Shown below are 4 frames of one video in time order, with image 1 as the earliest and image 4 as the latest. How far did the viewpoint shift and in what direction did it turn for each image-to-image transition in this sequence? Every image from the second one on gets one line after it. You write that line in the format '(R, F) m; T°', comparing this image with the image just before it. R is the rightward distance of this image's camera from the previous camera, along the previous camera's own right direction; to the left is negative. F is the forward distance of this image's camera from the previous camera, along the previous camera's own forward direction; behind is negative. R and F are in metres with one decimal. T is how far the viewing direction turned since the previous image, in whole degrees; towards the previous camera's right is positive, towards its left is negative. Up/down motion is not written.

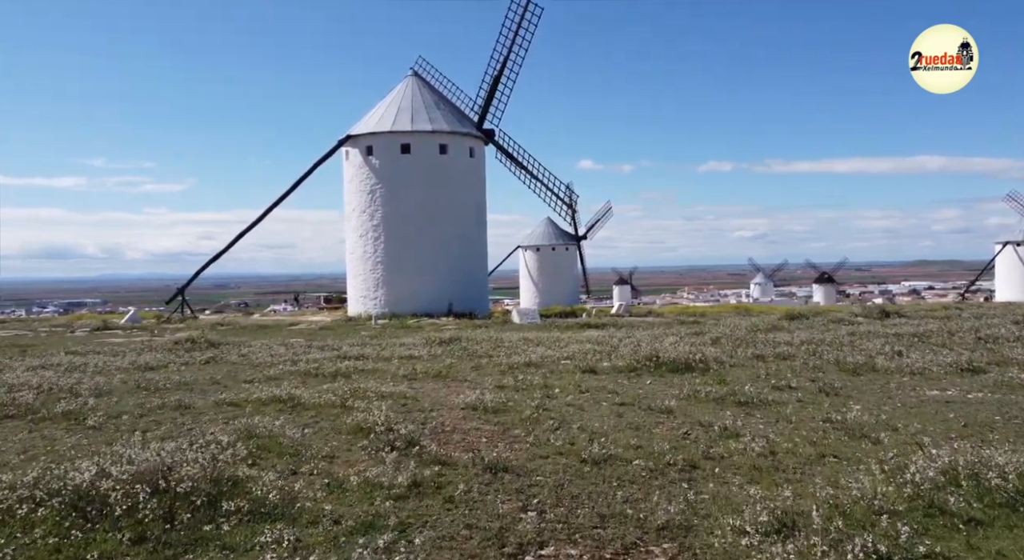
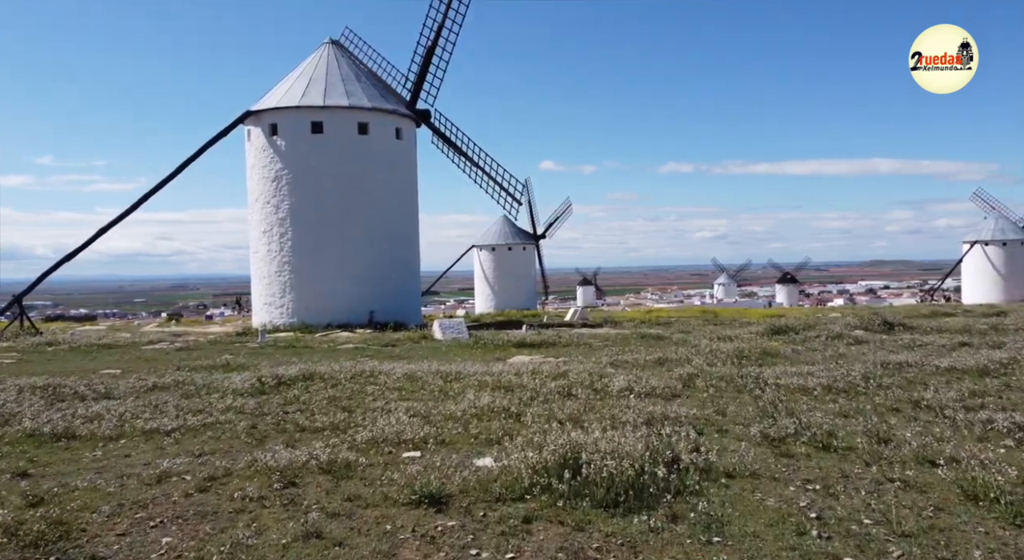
(+1.7, +8.1) m; +2°
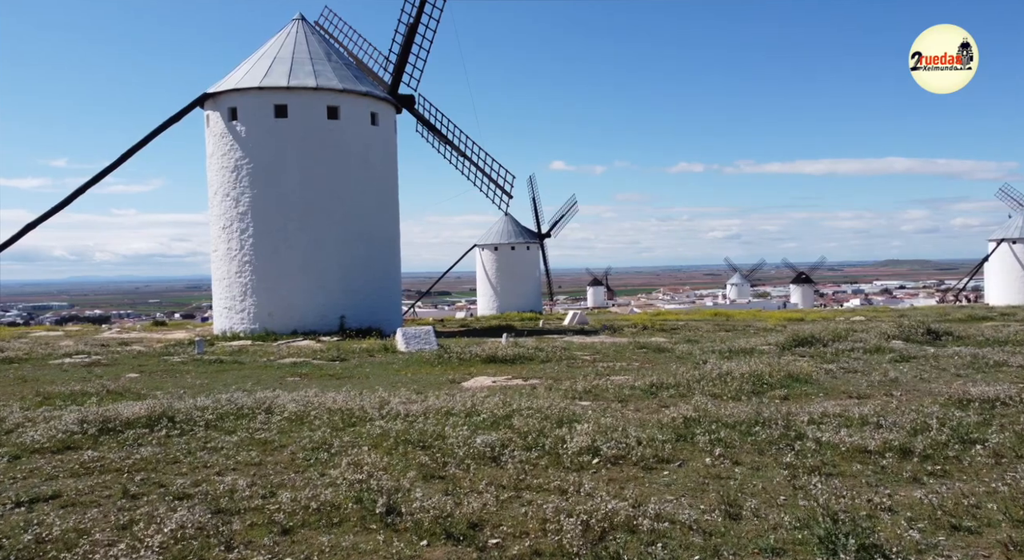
(+1.2, +5.0) m; -1°
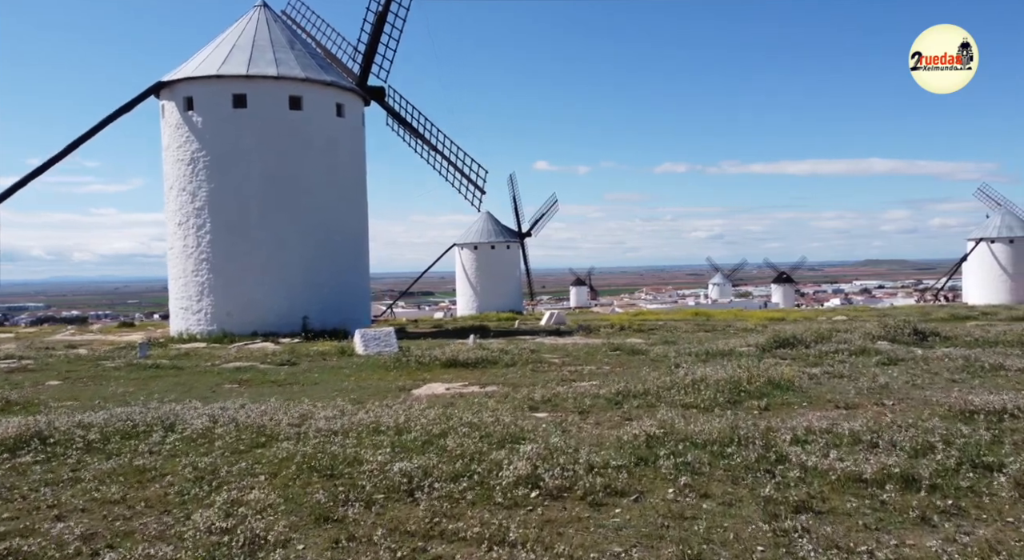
(+0.6, +1.7) m; +1°
